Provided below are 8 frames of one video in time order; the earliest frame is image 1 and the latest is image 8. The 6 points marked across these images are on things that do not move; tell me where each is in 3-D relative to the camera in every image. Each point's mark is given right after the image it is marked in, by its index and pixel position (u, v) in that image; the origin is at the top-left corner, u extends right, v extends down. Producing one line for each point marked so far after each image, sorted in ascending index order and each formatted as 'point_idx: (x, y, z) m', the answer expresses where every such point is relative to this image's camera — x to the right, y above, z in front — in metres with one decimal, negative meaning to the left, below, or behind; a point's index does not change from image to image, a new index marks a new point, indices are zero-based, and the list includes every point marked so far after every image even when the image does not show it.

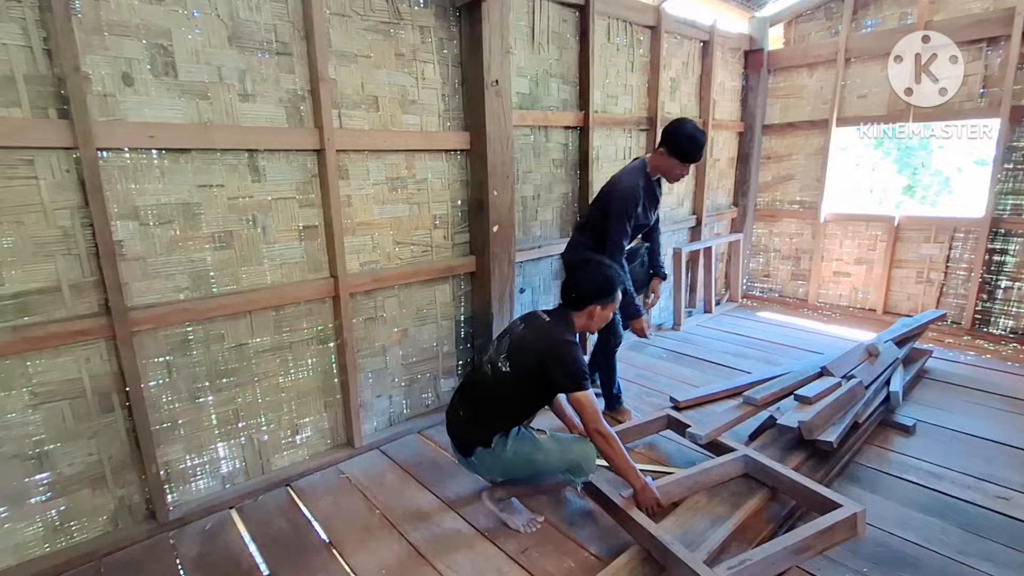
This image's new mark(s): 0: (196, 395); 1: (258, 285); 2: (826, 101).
0: (-1.2, -0.4, +2.0) m
1: (-1.0, 0.0, +2.1) m
2: (+2.7, +1.6, +4.5) m
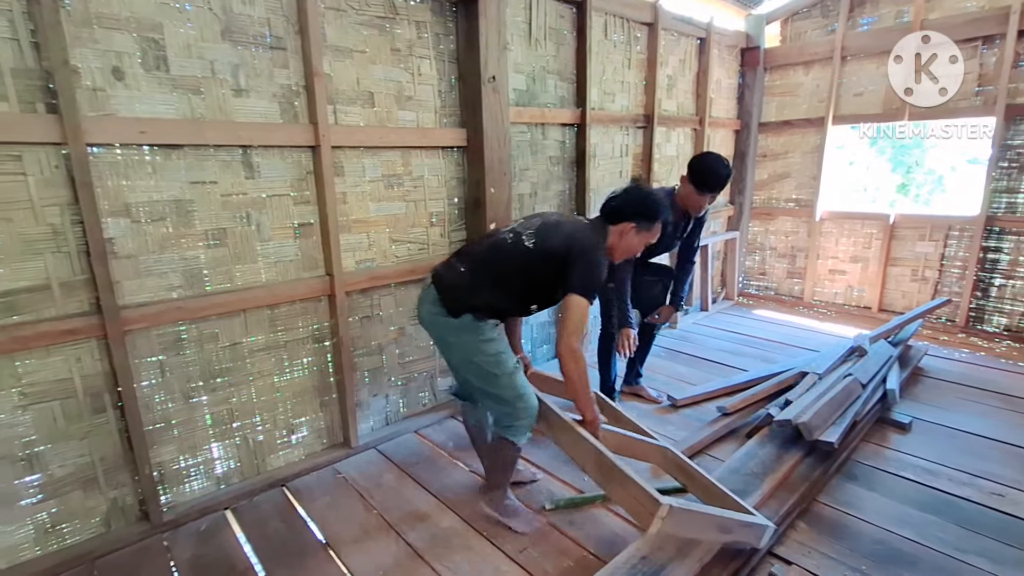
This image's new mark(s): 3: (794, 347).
0: (-1.2, -0.4, +2.0) m
1: (-1.1, 0.0, +2.1) m
2: (+2.7, +1.6, +4.5) m
3: (+2.0, -0.4, +3.7) m
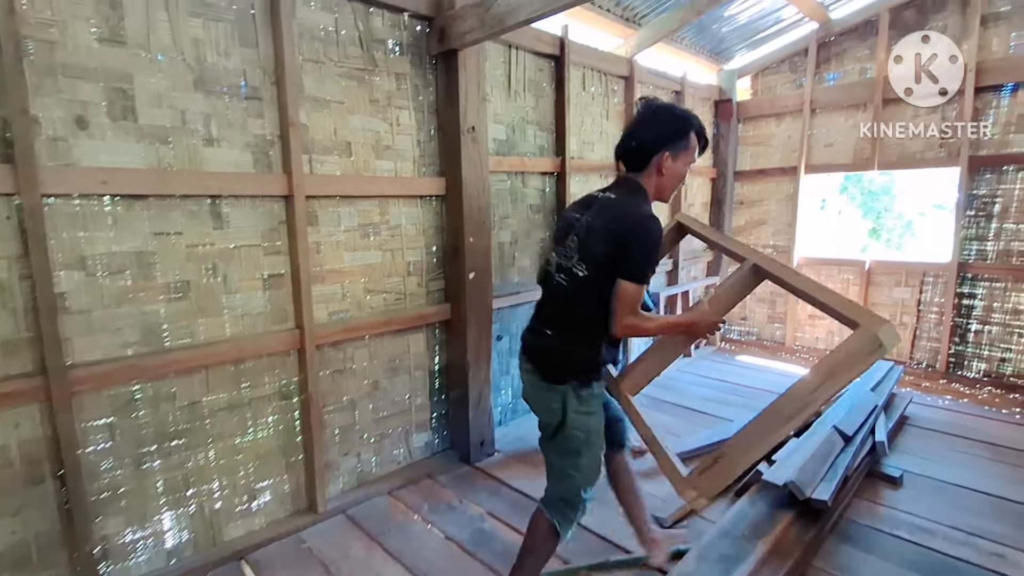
0: (-1.3, -0.6, +1.8) m
1: (-1.1, -0.2, +2.0) m
2: (+2.5, +1.2, +4.6) m
3: (+1.9, -0.8, +3.7) m
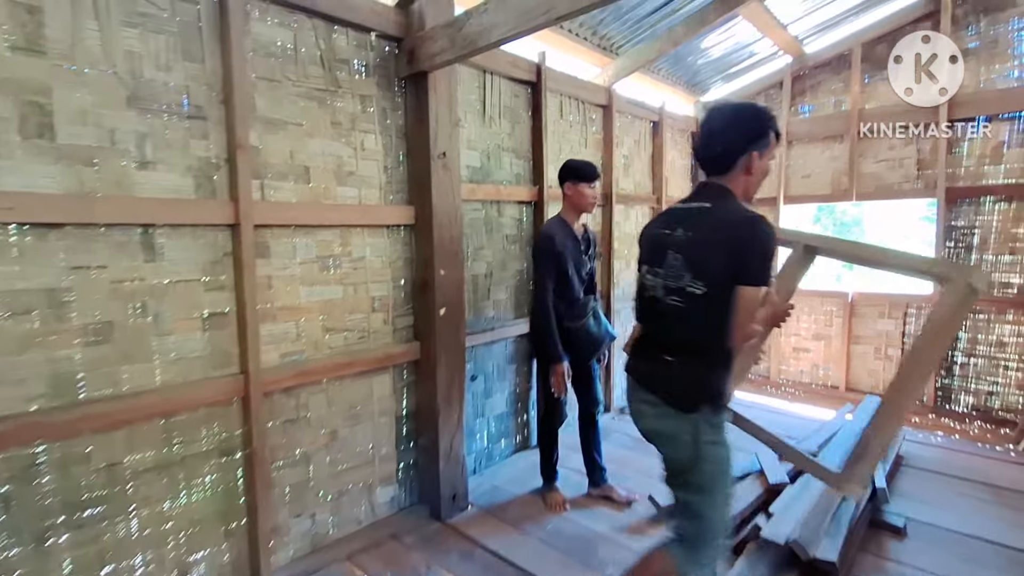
0: (-1.4, -0.7, +1.5) m
1: (-1.2, -0.3, +1.7) m
2: (+2.3, +1.0, +4.6) m
3: (+1.7, -1.0, +3.5) m
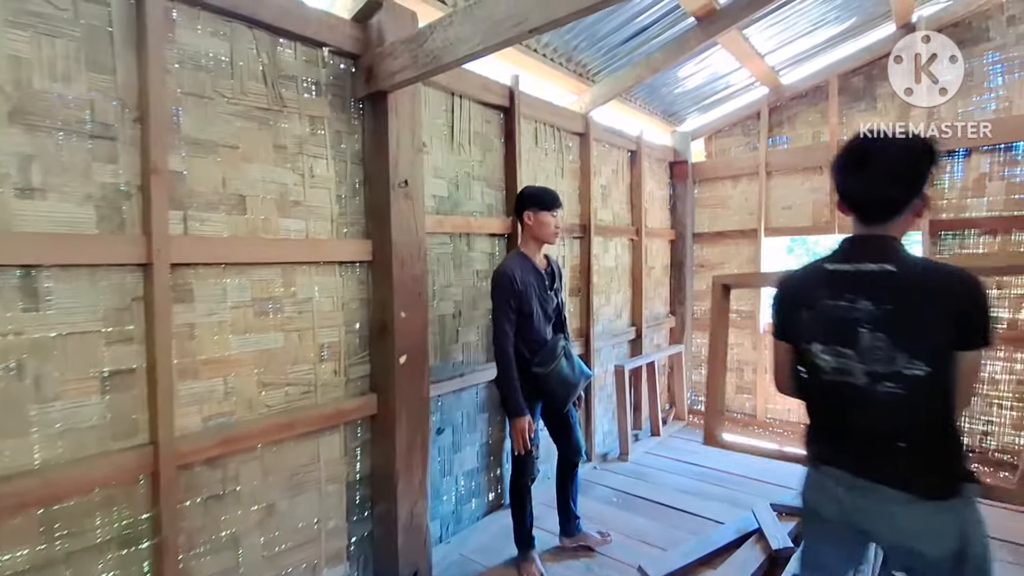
0: (-1.5, -0.9, +1.2) m
1: (-1.3, -0.5, +1.4) m
2: (+2.1, +0.7, +4.5) m
3: (+1.6, -1.2, +3.3) m
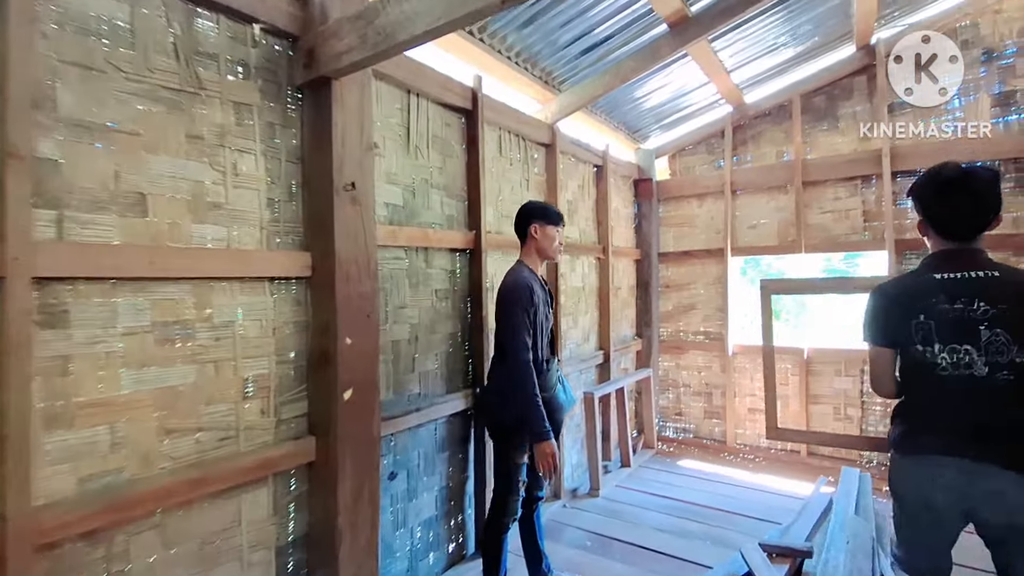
0: (-1.5, -0.9, +0.7) m
1: (-1.4, -0.5, +0.9) m
2: (+1.8, +0.5, +4.4) m
3: (+1.4, -1.4, +3.0) m
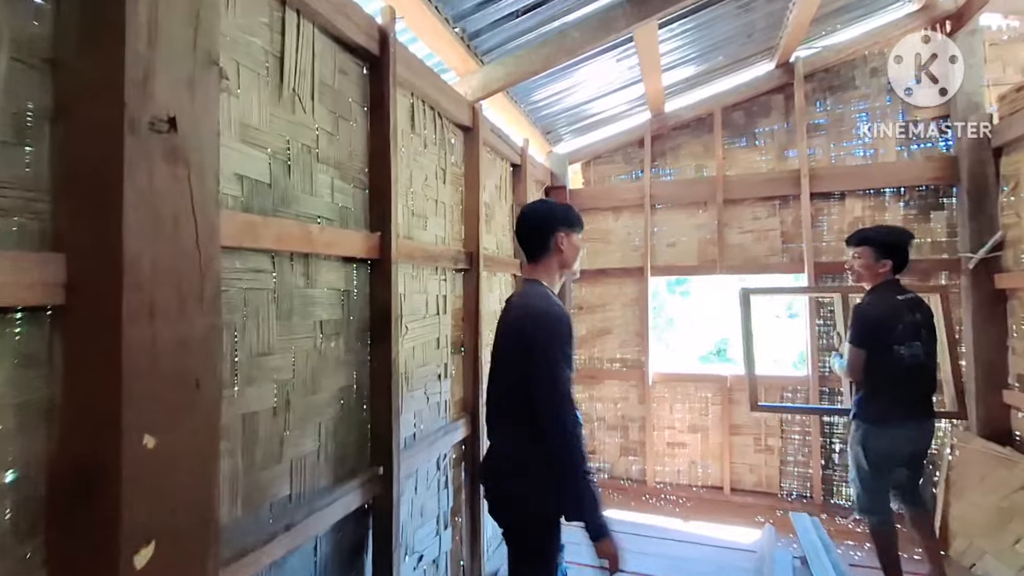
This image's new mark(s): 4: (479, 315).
0: (-1.2, -0.9, -0.5) m
1: (-1.2, -0.6, -0.2) m
2: (+1.0, +0.3, +4.0) m
3: (+0.9, -1.5, +2.5) m
4: (-0.2, -0.1, +2.6) m
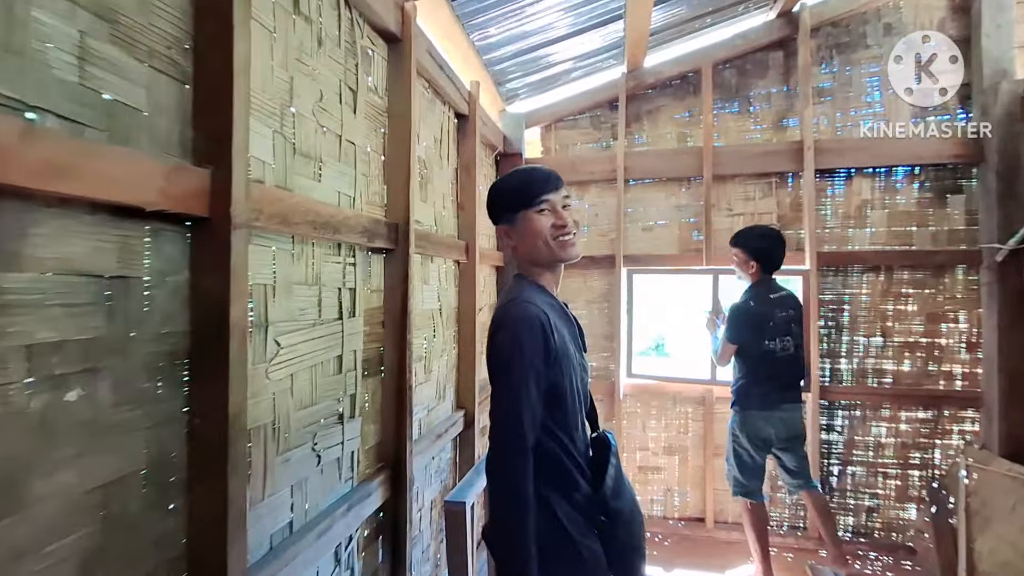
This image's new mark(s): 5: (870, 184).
0: (-1.1, -0.9, -1.4) m
1: (-1.0, -0.6, -1.1) m
2: (+0.6, +0.4, +3.3) m
3: (+0.7, -1.5, +1.9) m
4: (-0.4, -0.1, +1.7) m
5: (+2.1, +0.6, +3.0) m
